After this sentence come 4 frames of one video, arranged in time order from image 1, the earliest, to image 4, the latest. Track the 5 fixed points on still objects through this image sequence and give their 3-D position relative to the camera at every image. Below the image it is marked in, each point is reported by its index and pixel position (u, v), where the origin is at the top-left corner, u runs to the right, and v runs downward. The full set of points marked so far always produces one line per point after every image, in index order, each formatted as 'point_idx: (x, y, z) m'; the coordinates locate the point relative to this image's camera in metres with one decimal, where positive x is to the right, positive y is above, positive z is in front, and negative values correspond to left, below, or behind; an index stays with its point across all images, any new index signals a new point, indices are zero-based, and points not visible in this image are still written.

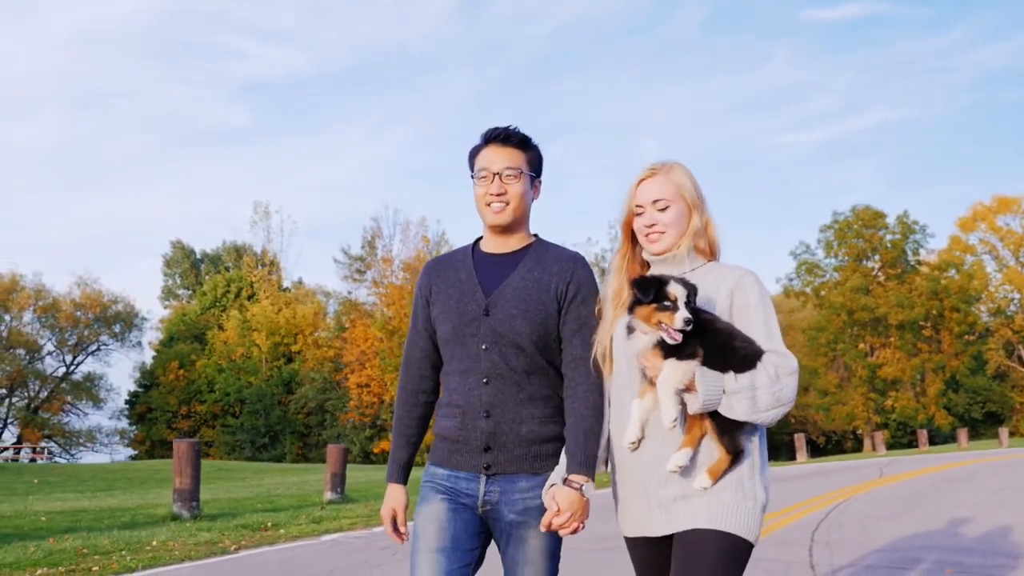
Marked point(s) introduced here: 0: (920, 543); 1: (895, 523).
0: (+4.9, -2.8, +11.8) m
1: (+5.2, -3.0, +13.6) m
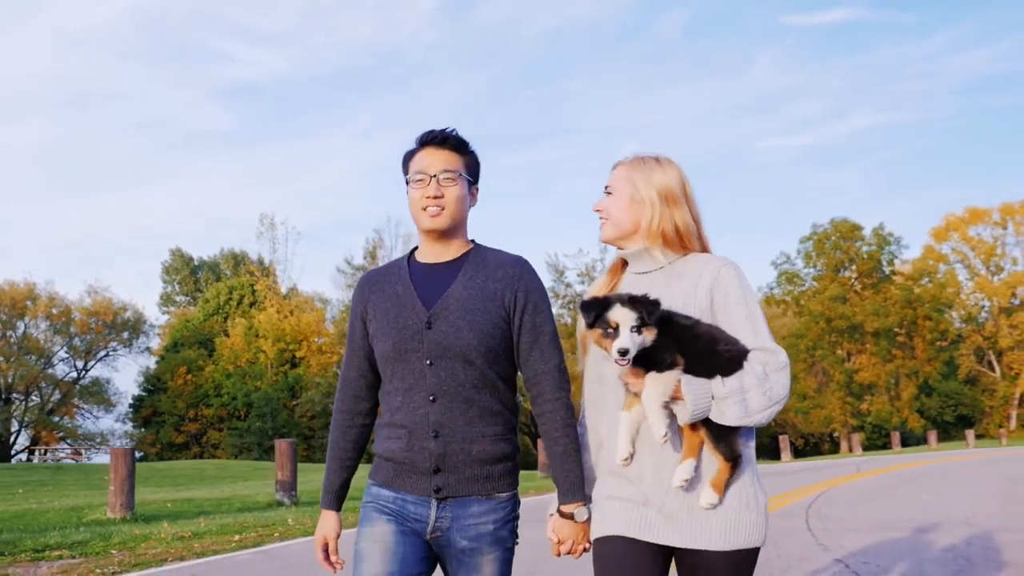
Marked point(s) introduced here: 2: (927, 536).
0: (+5.2, -3.1, +13.5) m
1: (+5.5, -3.3, +15.3) m
2: (+4.9, -3.0, +12.2) m
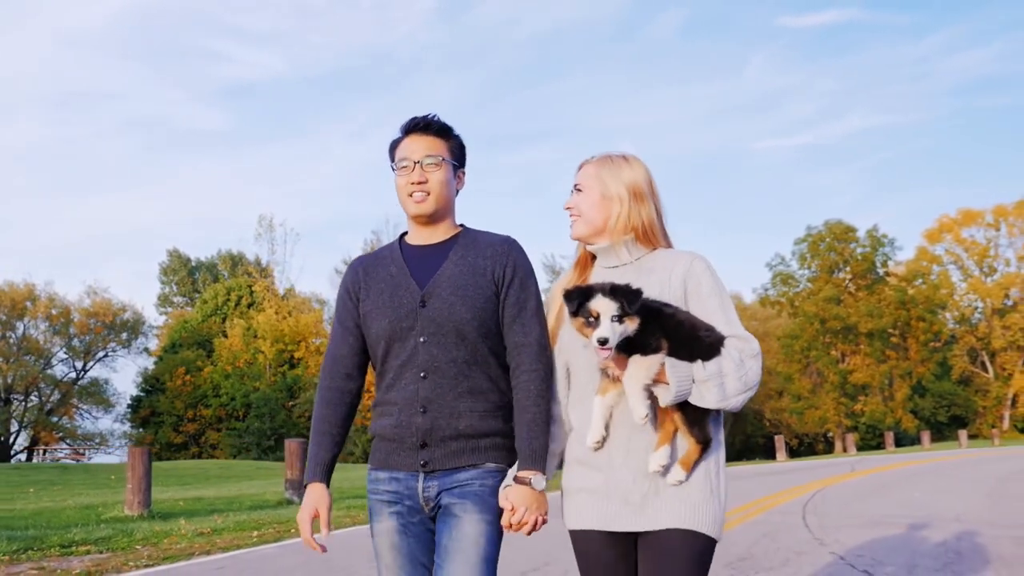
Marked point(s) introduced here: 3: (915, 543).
0: (+5.2, -3.1, +13.7) m
1: (+5.5, -3.3, +15.6) m
2: (+5.0, -3.0, +12.4) m
3: (+4.5, -2.9, +11.5) m
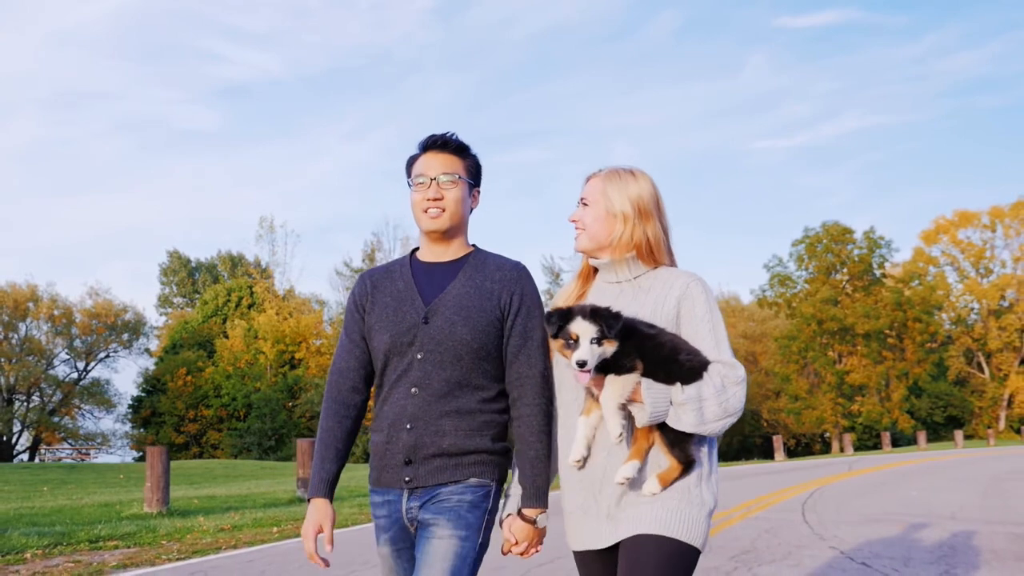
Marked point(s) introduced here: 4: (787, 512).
0: (+5.2, -3.2, +14.0) m
1: (+5.5, -3.3, +15.8) m
2: (+5.0, -3.0, +12.7) m
3: (+4.6, -2.9, +11.7) m
4: (+3.6, -3.0, +13.6) m
